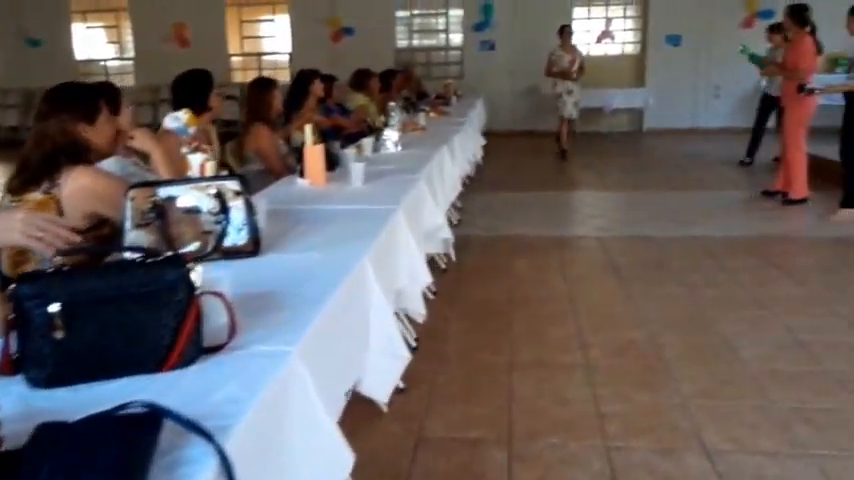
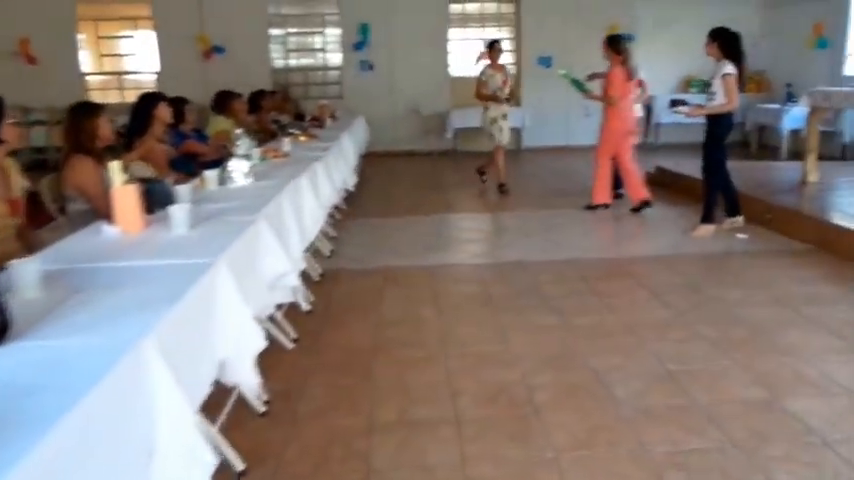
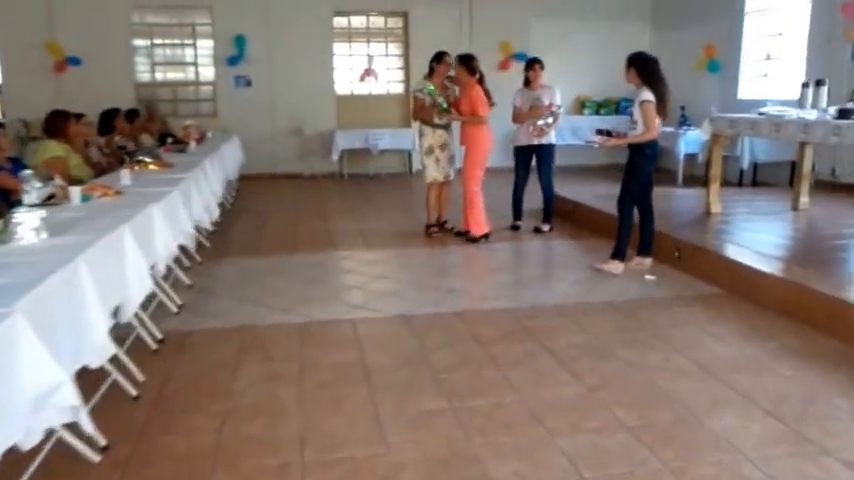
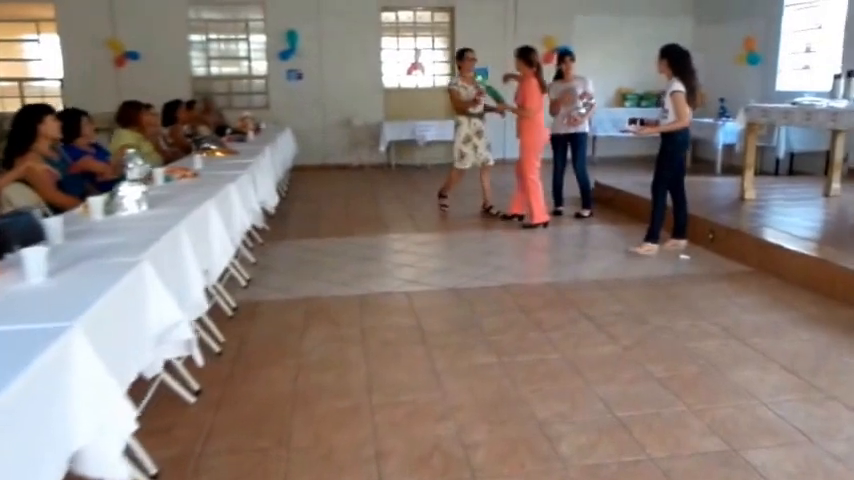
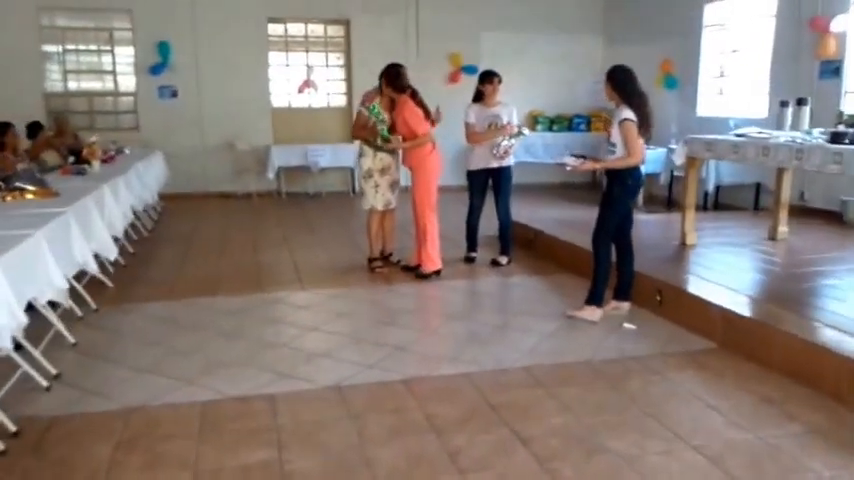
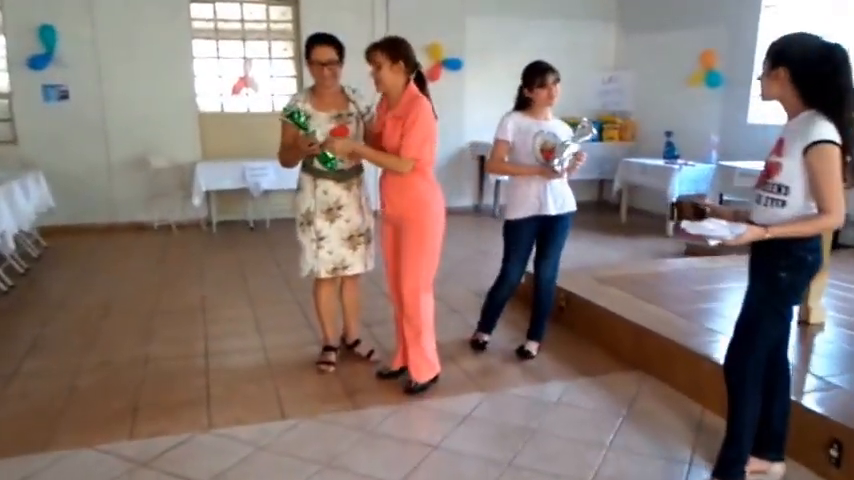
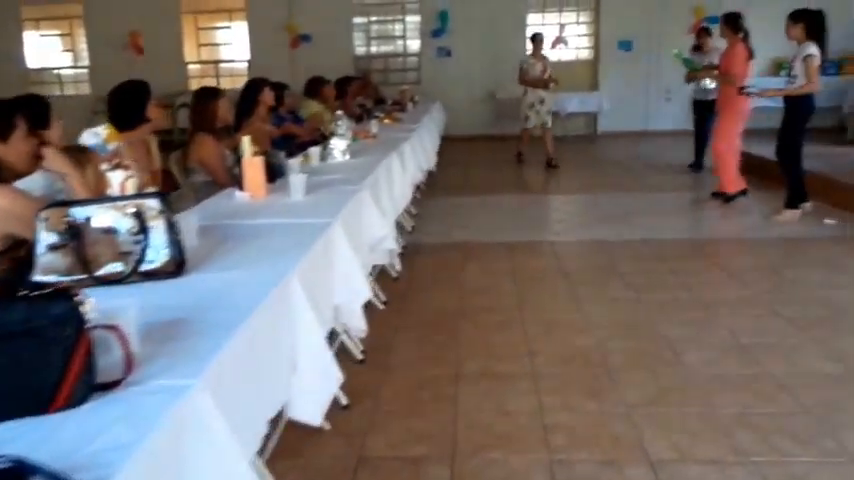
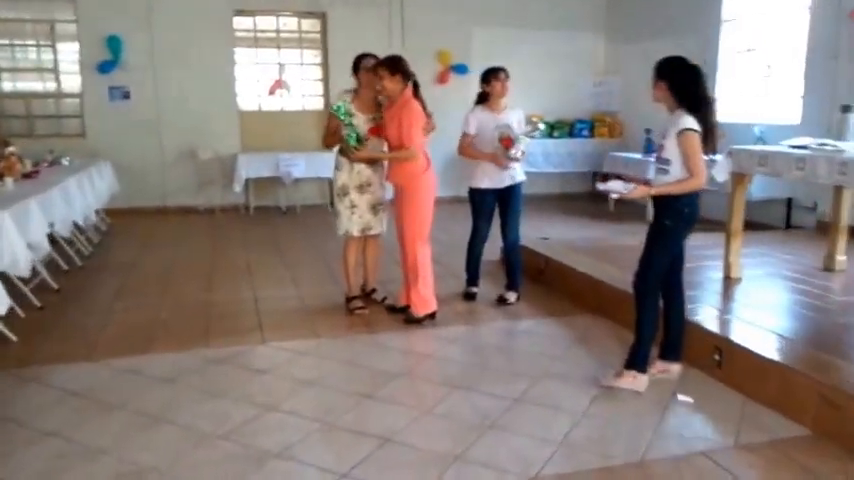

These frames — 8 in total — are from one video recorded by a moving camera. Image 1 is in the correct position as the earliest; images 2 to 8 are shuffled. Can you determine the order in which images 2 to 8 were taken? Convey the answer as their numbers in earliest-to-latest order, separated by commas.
7, 2, 4, 3, 5, 8, 6
